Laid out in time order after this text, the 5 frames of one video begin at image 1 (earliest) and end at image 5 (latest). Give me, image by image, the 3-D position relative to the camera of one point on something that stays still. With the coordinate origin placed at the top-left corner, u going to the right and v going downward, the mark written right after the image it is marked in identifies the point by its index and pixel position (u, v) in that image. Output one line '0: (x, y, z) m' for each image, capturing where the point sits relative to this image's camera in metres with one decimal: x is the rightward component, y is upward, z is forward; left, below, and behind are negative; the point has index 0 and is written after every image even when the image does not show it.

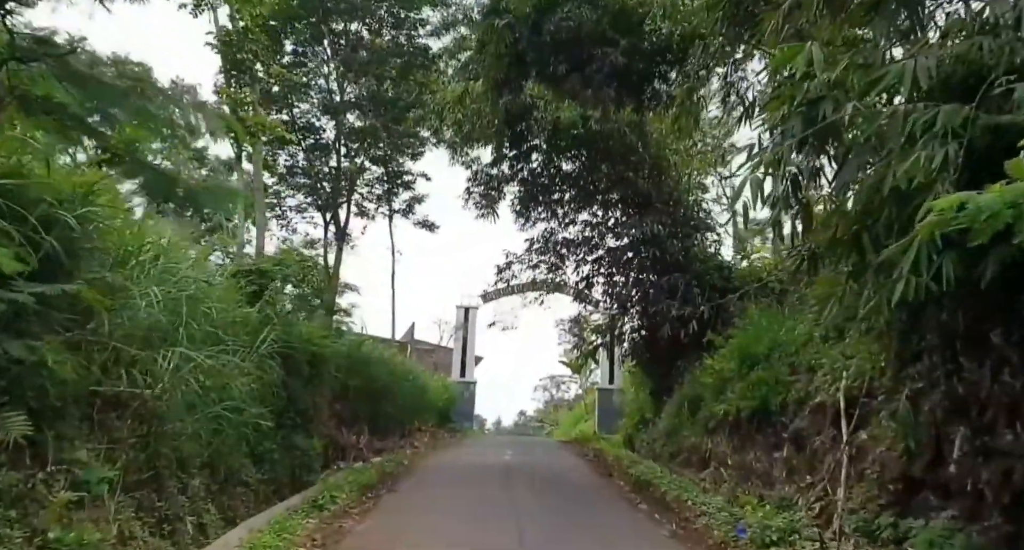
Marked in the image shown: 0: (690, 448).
0: (+2.3, -2.3, +9.7) m
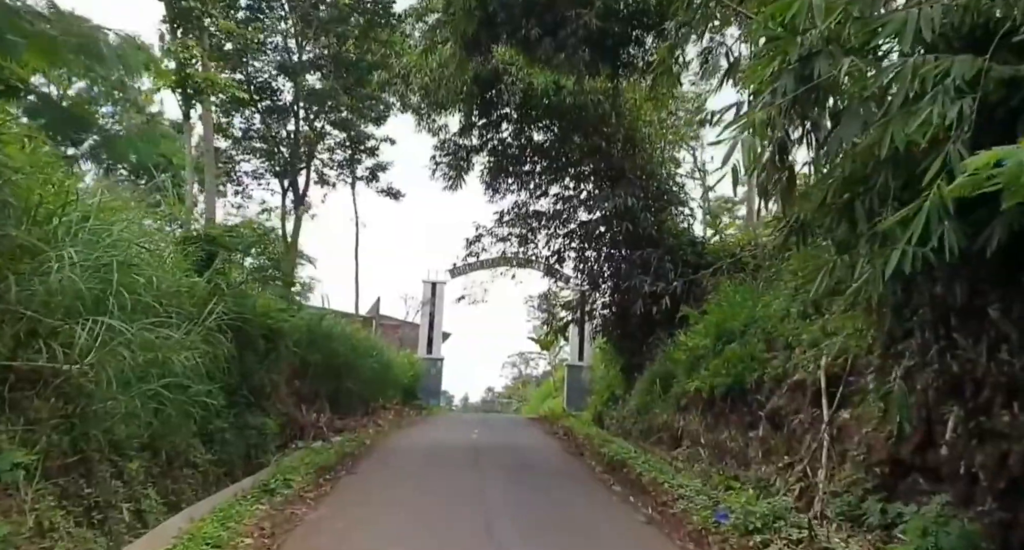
0: (+1.9, -1.9, +9.5) m
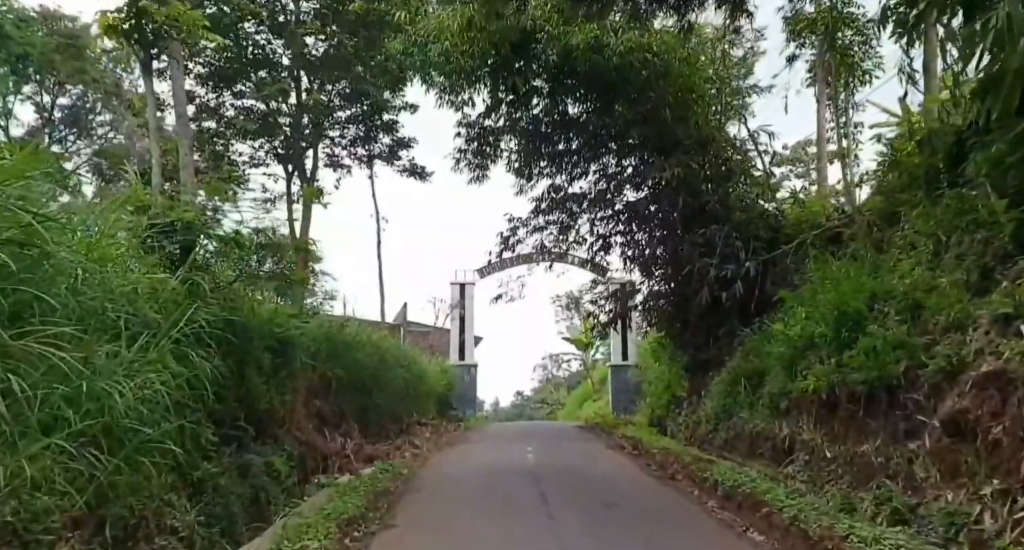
0: (+2.6, -1.7, +7.9) m
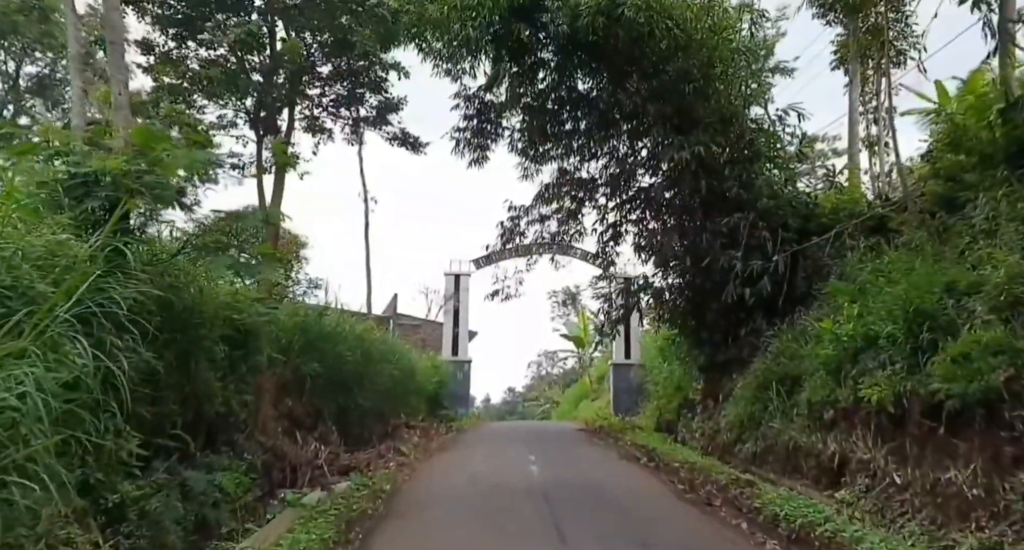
0: (+2.6, -1.6, +6.8) m
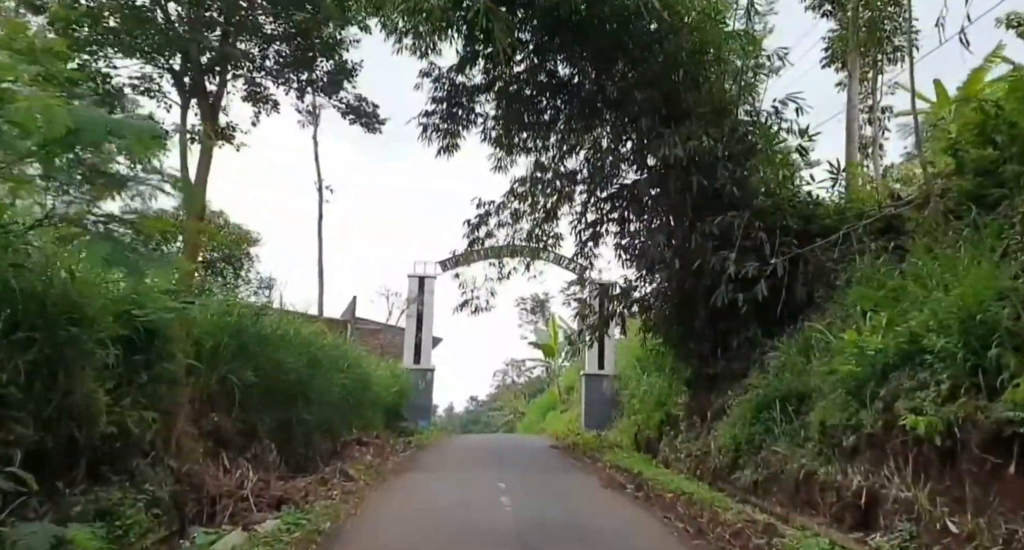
0: (+2.3, -1.6, +5.9) m
